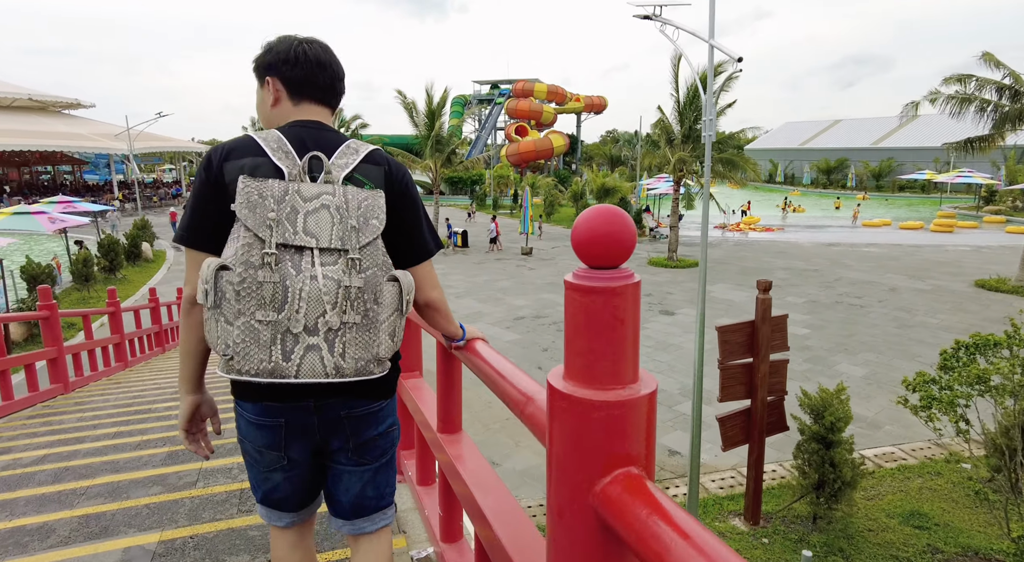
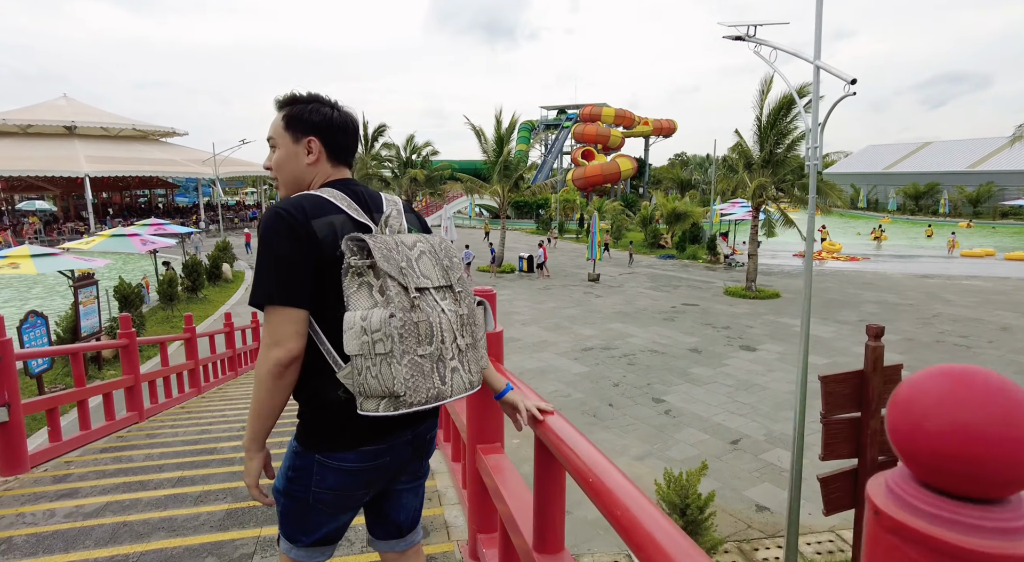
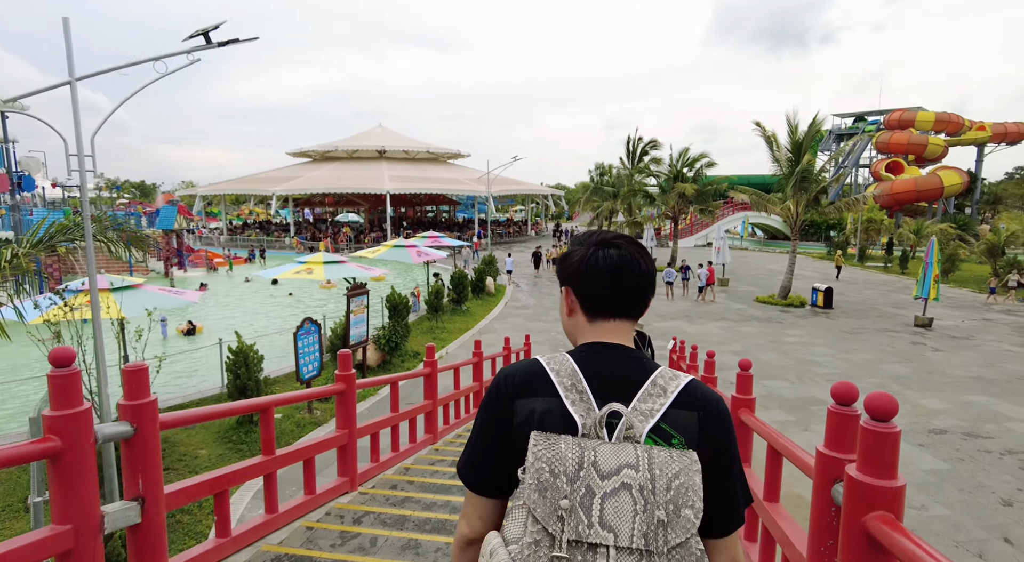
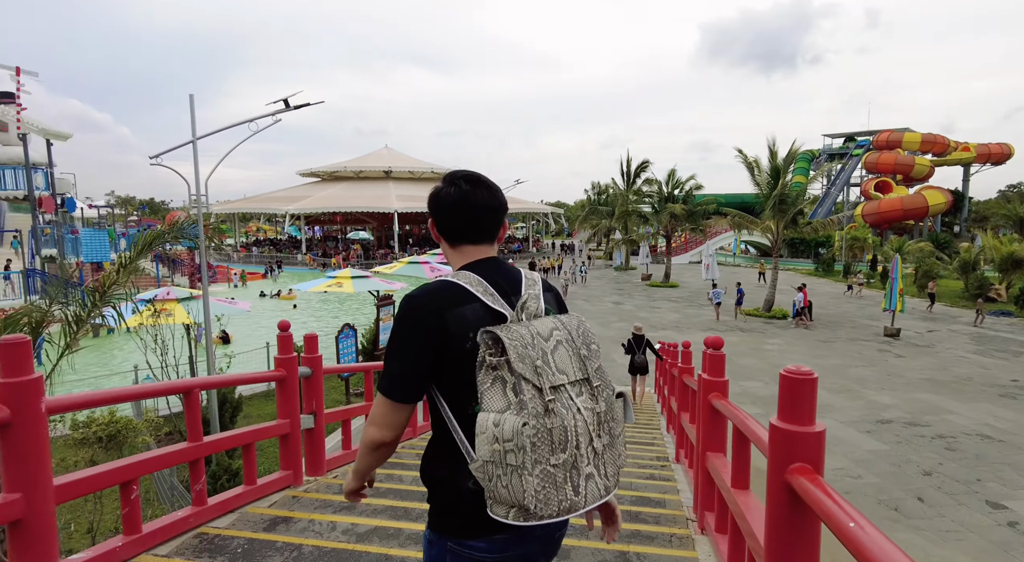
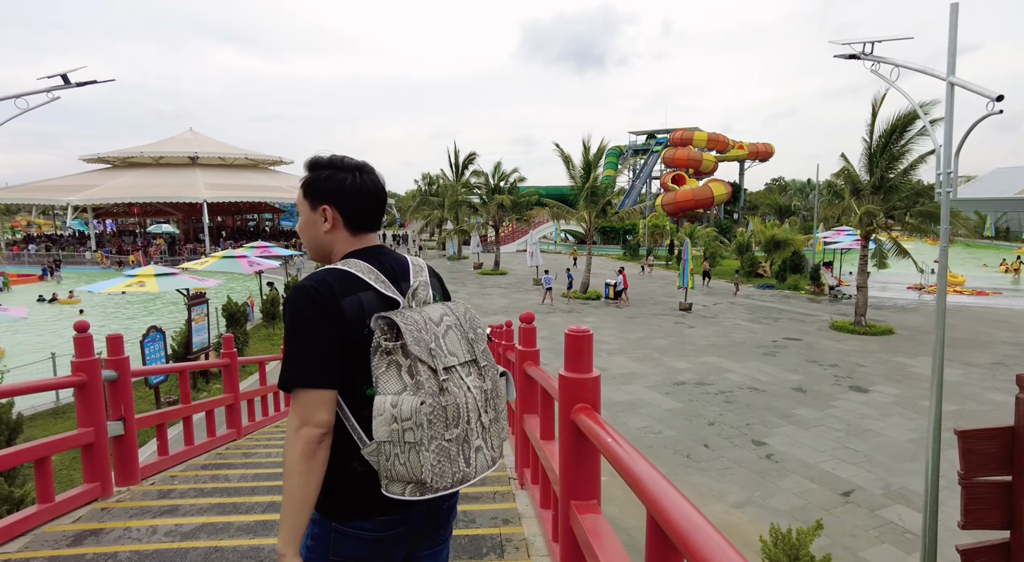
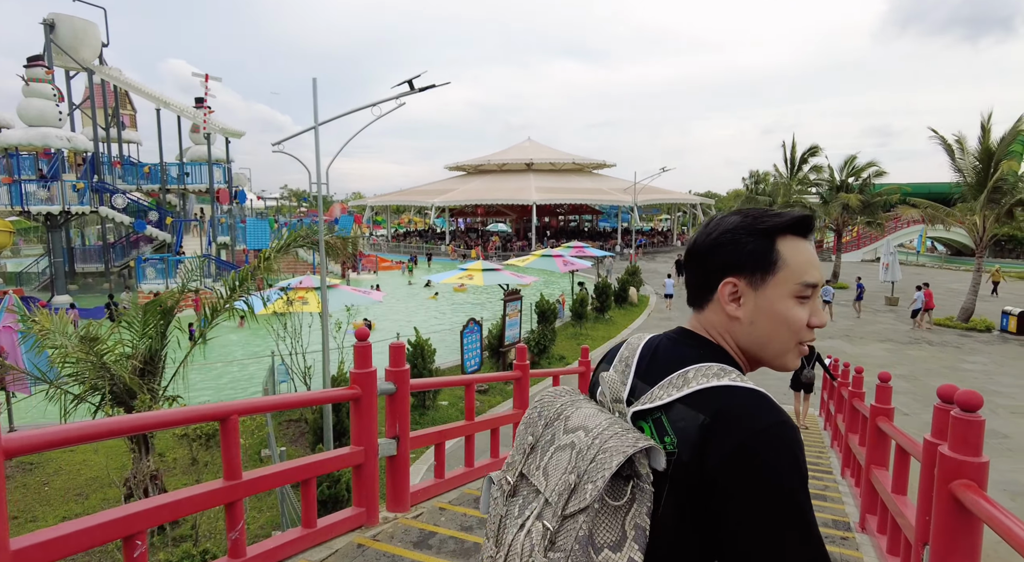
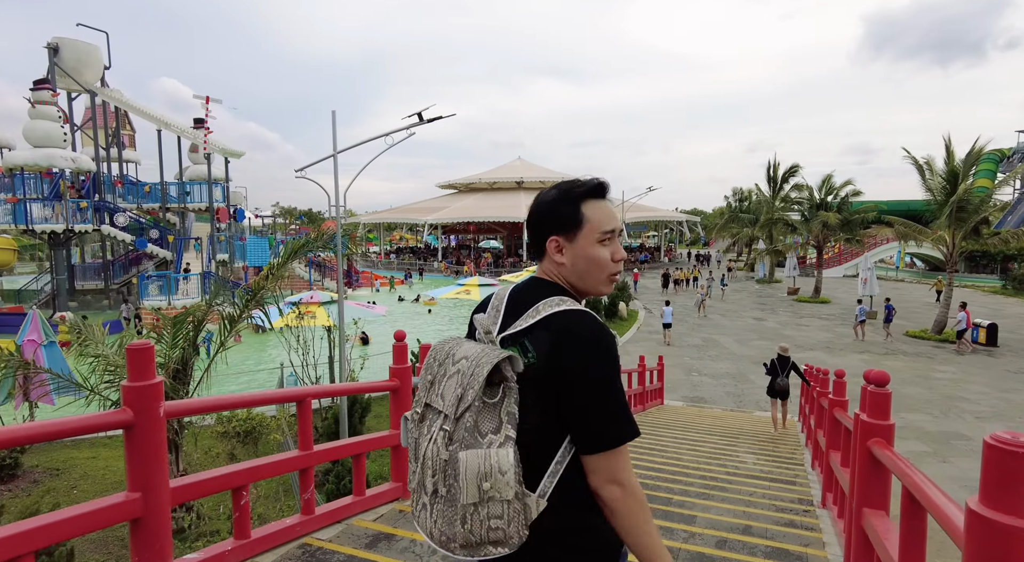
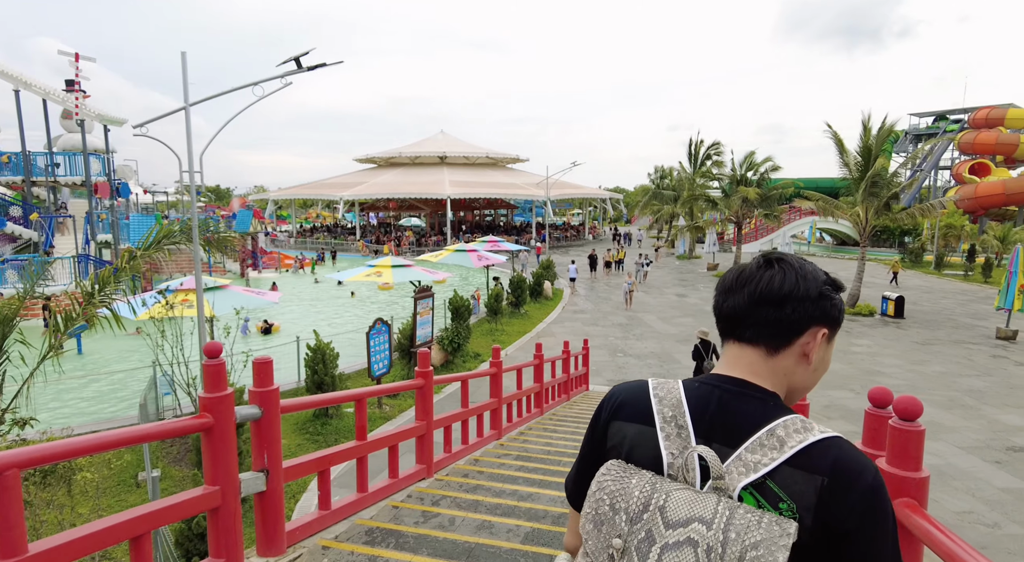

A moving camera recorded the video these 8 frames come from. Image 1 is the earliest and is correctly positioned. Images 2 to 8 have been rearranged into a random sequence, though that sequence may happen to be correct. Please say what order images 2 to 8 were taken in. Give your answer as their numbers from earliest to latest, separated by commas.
2, 5, 4, 7, 6, 8, 3
